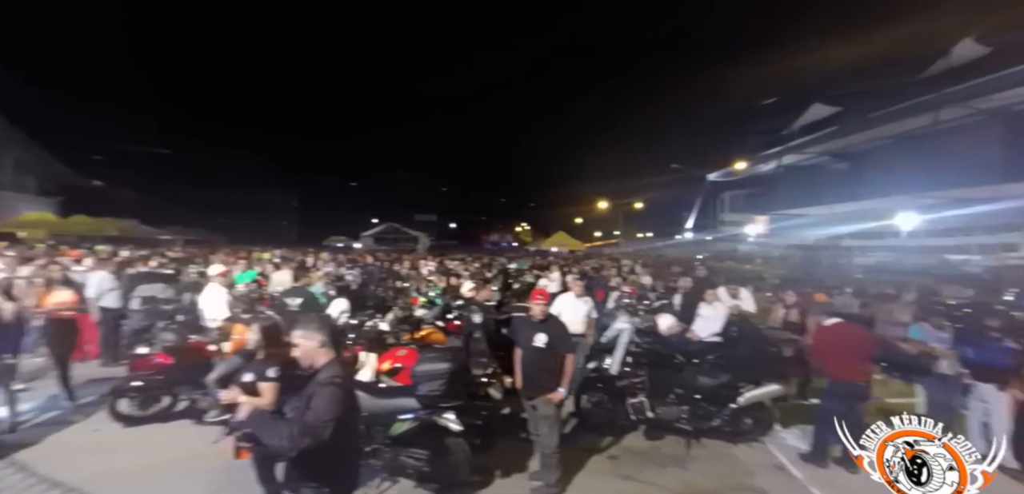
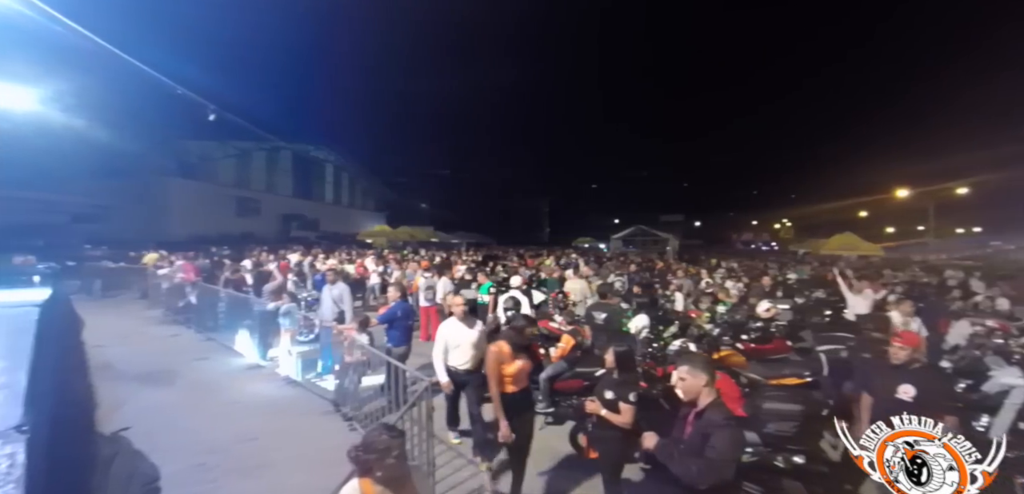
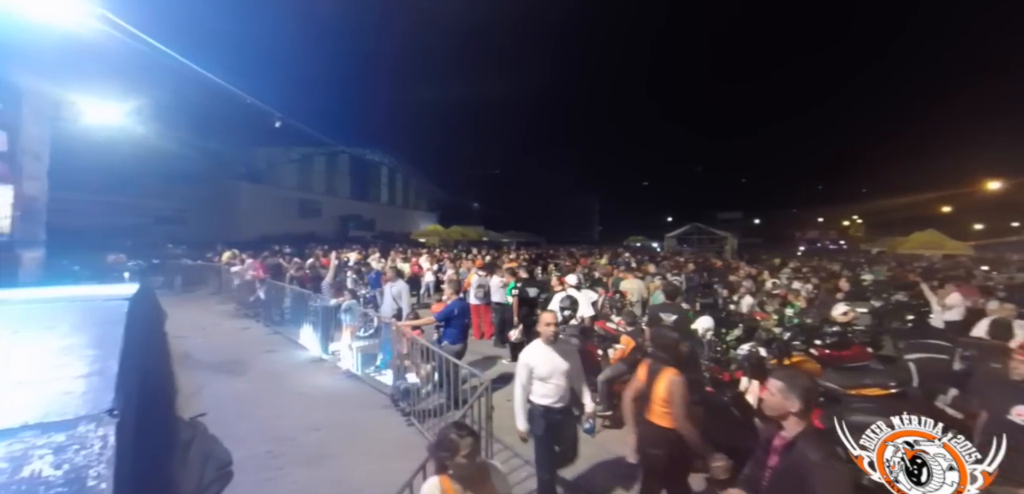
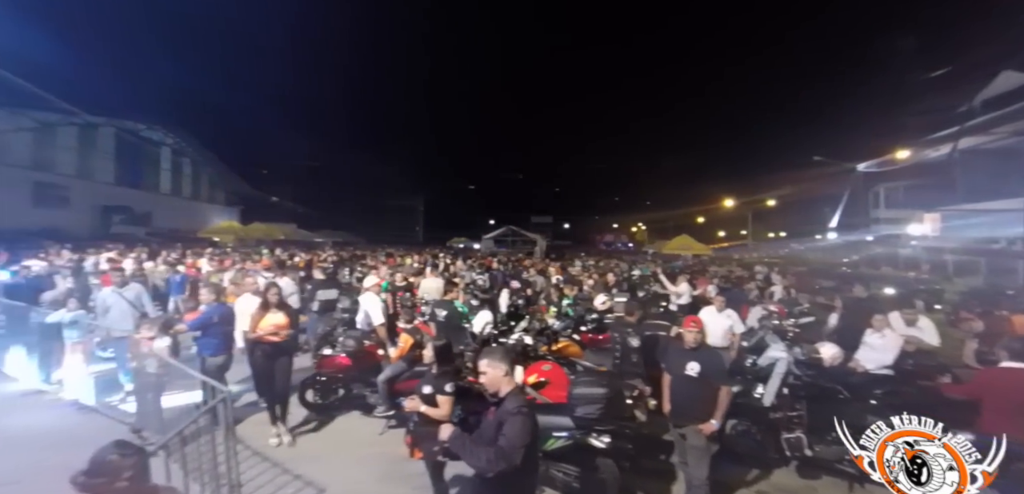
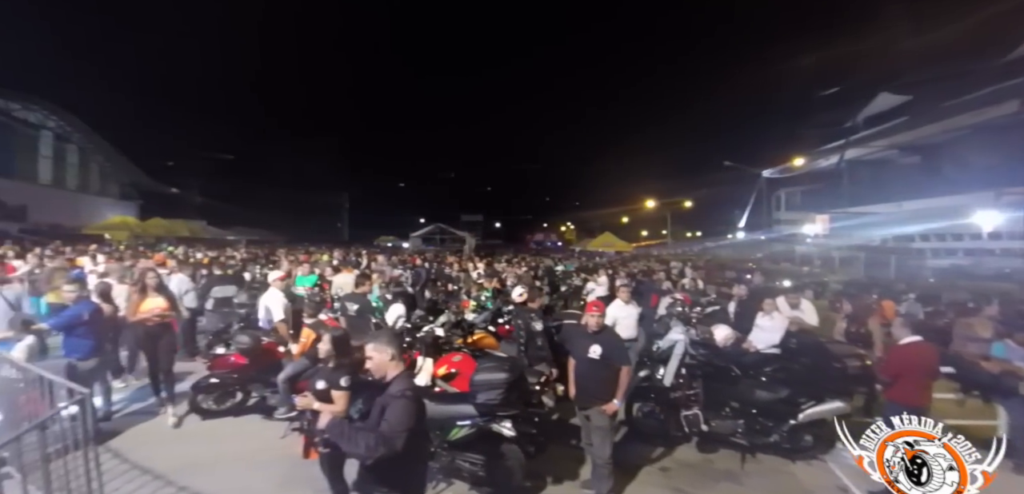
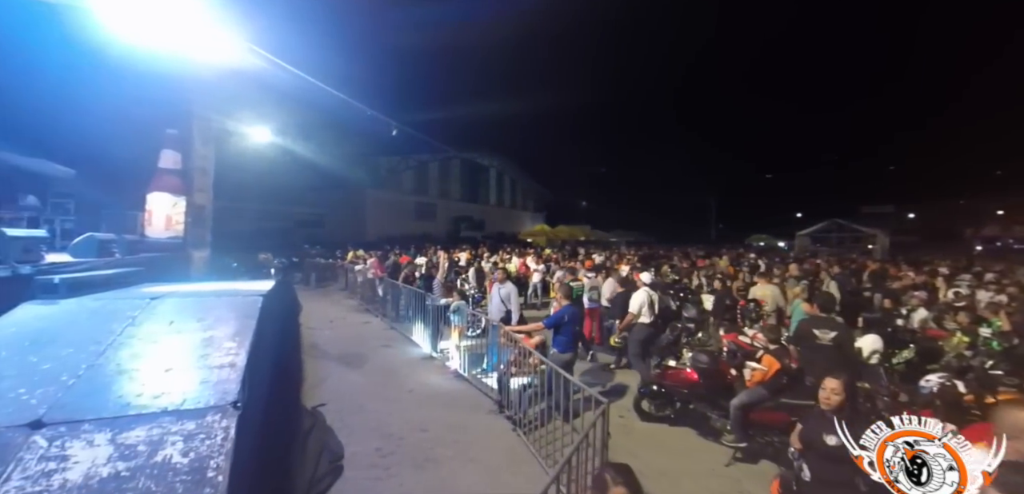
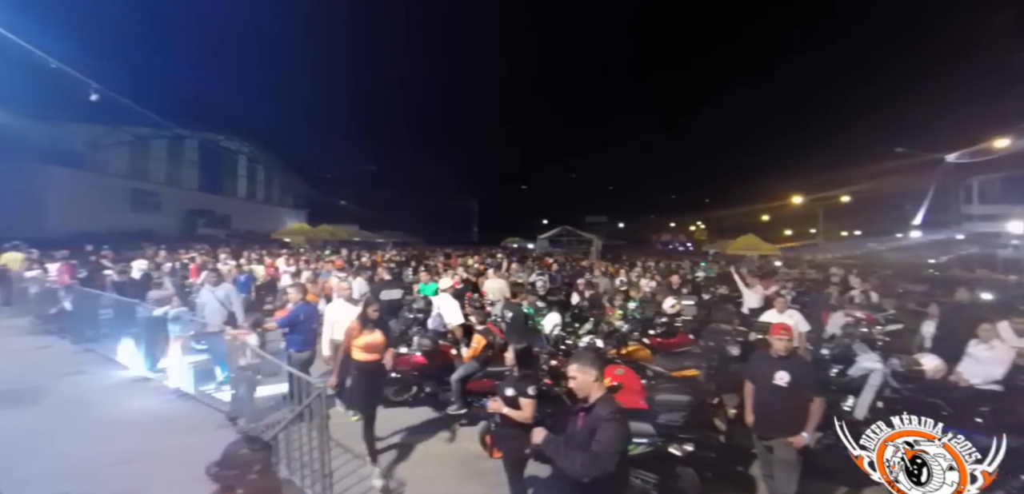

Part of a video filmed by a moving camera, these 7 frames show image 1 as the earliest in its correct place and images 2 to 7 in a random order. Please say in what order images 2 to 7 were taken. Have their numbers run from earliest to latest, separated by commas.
5, 4, 7, 2, 3, 6
